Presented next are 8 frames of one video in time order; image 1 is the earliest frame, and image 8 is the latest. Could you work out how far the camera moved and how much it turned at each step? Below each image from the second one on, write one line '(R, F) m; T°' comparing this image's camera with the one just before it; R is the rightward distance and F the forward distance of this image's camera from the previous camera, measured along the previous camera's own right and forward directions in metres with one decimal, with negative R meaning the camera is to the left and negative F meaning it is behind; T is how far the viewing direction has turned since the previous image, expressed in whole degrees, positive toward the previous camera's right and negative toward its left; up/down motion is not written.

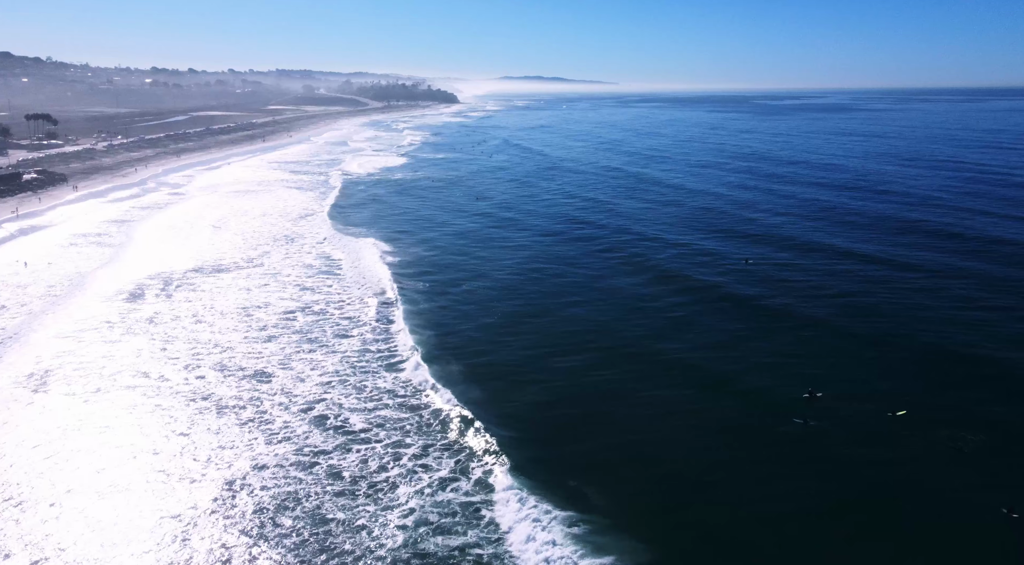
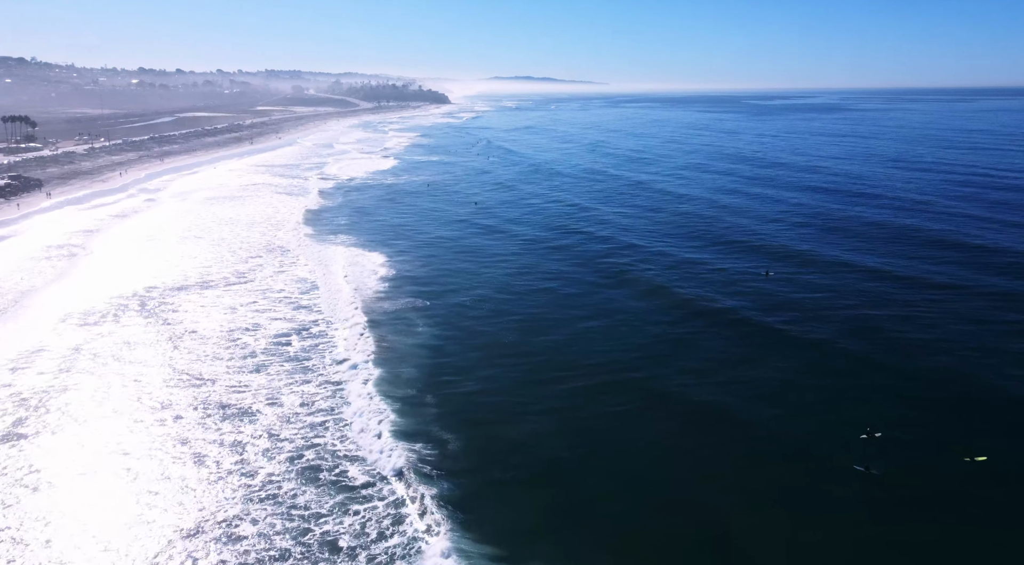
(-0.3, +1.1) m; +1°
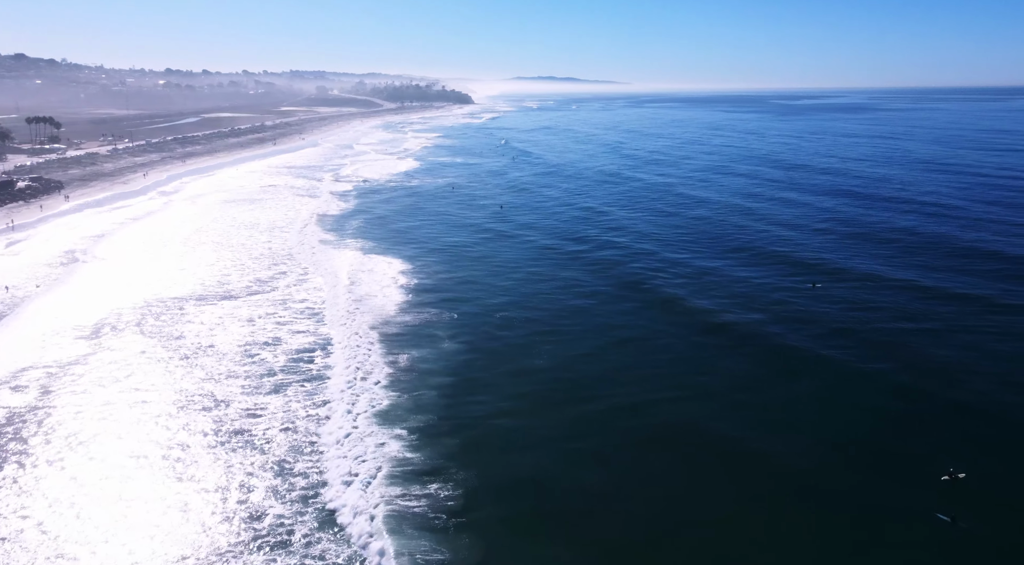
(-0.2, +1.0) m; -2°
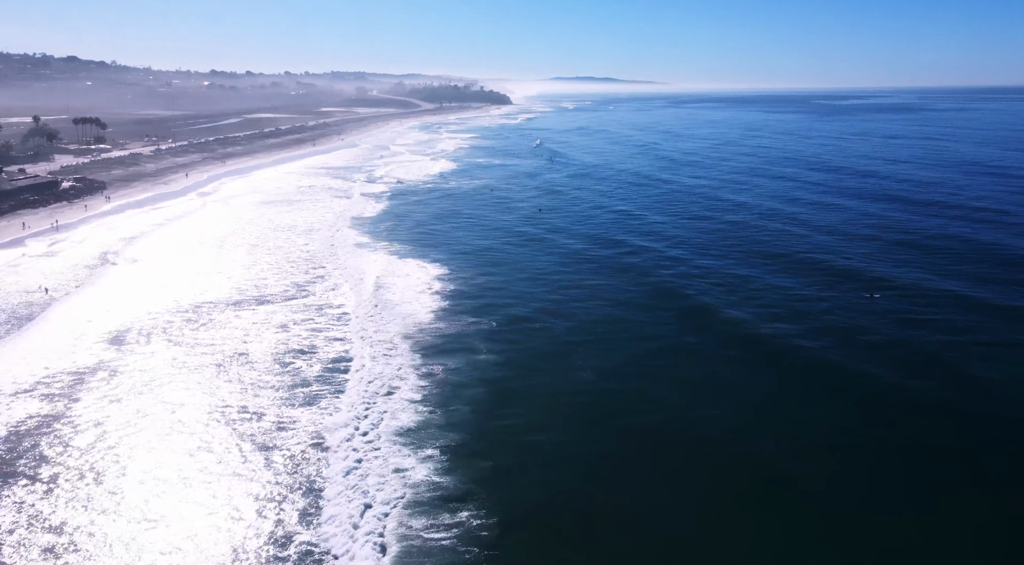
(-0.1, +0.7) m; -3°
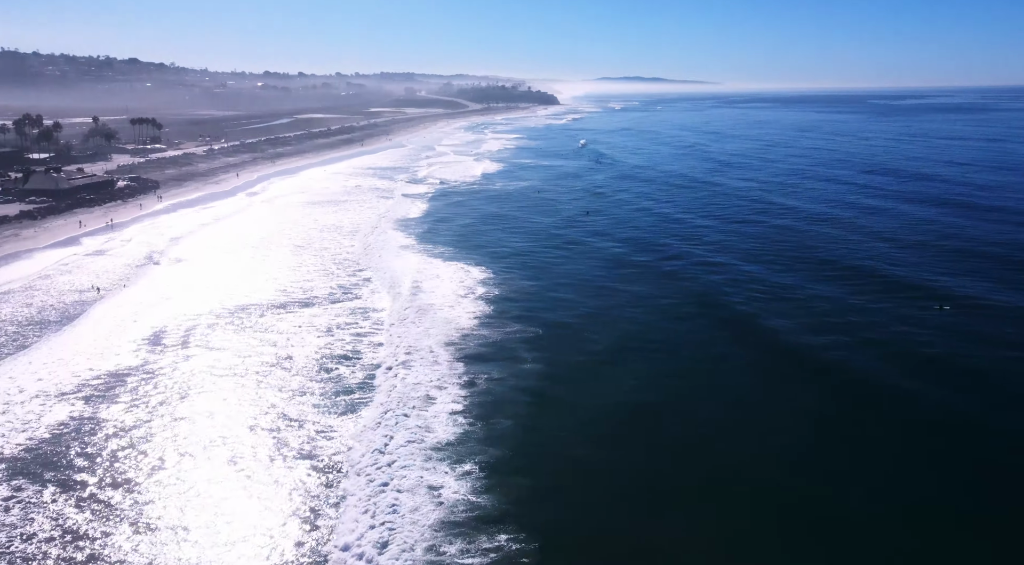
(0.0, +0.6) m; -4°
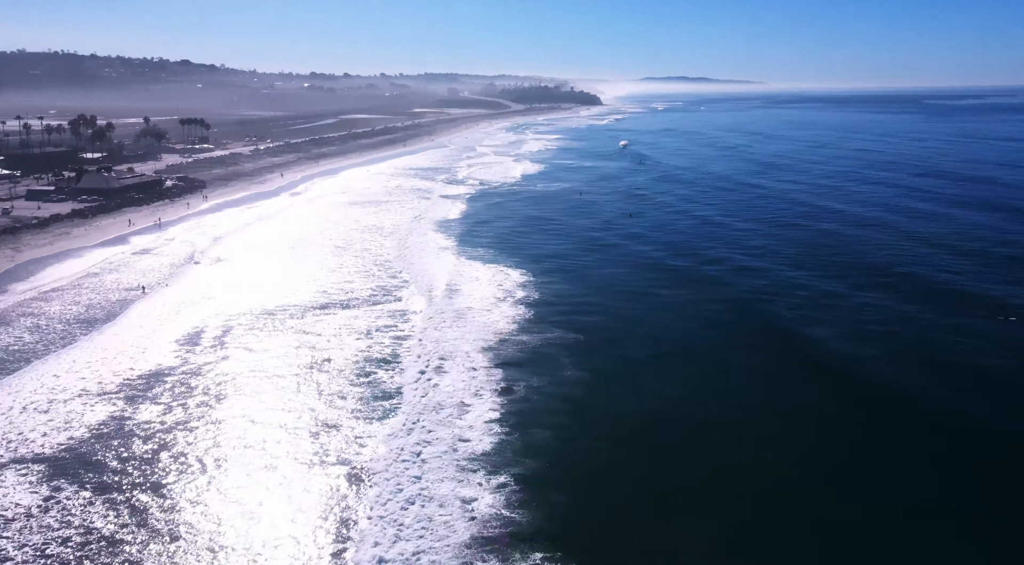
(0.0, +0.4) m; -3°
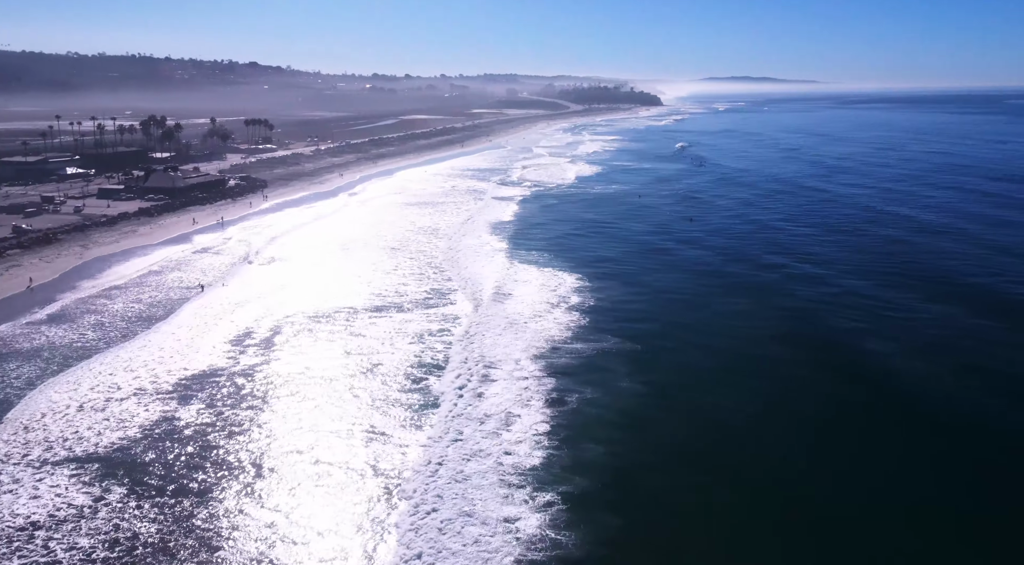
(0.0, +0.5) m; -5°
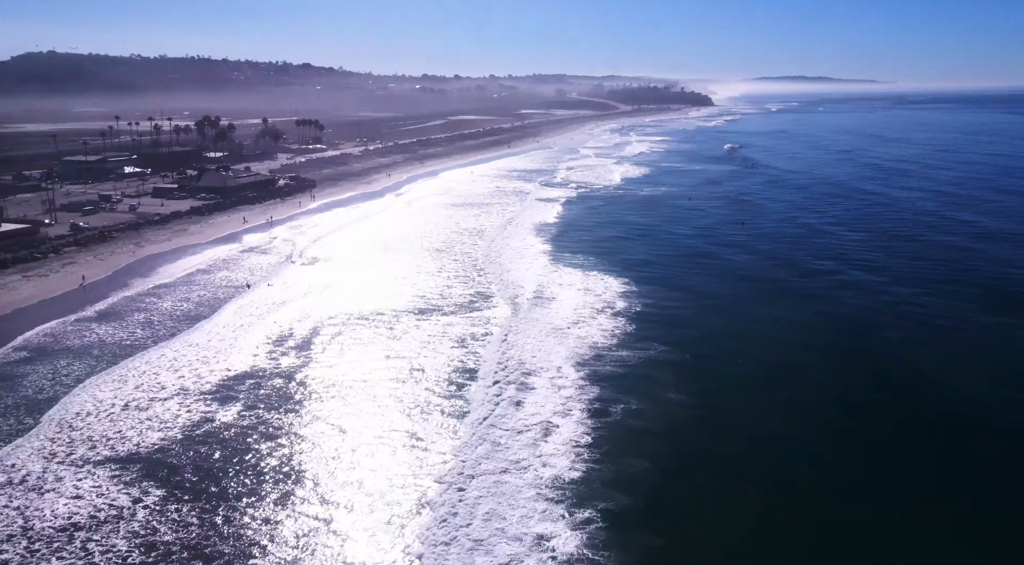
(0.0, +0.3) m; -4°
